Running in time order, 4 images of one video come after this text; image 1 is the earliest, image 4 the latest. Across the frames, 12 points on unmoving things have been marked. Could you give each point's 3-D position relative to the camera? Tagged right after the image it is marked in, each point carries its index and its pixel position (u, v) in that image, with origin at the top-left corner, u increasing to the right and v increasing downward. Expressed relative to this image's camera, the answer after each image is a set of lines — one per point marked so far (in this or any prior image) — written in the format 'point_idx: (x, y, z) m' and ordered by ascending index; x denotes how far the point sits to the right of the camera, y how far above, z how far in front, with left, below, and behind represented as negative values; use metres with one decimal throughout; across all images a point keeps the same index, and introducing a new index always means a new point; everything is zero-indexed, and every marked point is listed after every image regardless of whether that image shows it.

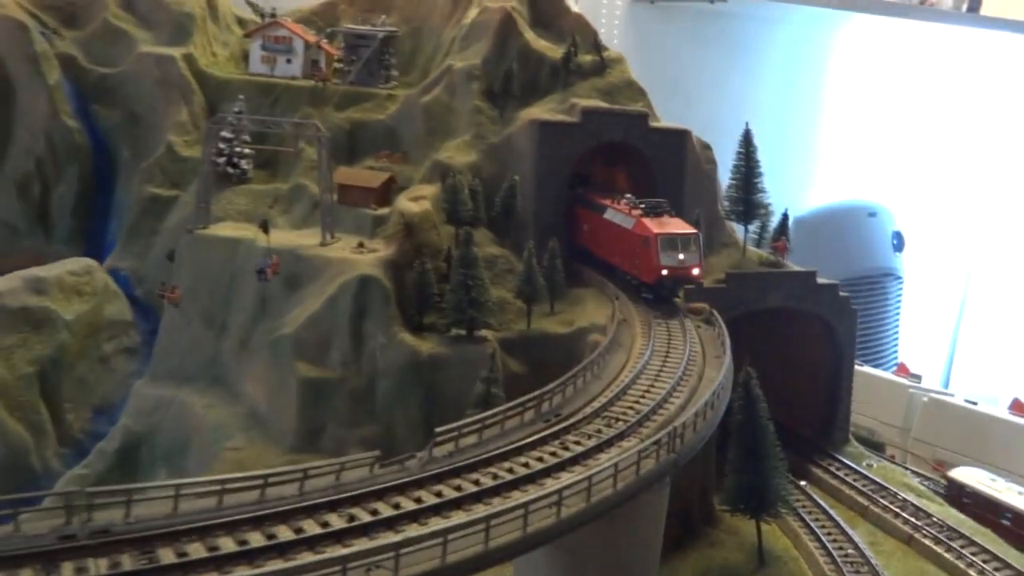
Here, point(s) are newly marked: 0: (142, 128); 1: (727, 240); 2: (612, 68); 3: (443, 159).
0: (-5.0, +2.2, +13.4) m
1: (+2.8, +0.6, +12.6) m
2: (+1.3, +2.9, +13.1) m
3: (-0.8, +1.5, +11.8) m
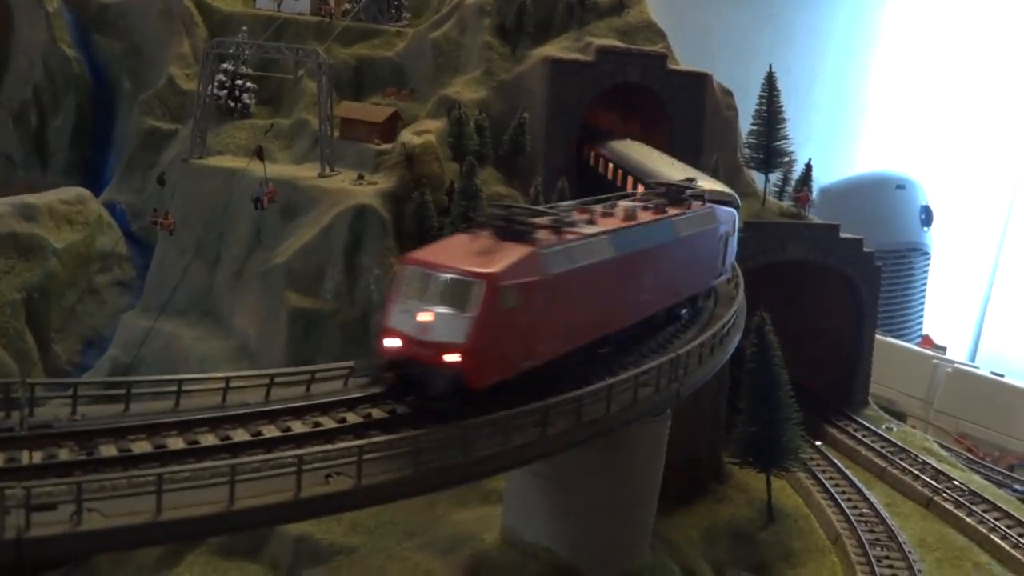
0: (-4.9, +3.0, +13.0) m
1: (+2.9, +1.2, +12.1) m
2: (+1.5, +3.6, +12.6) m
3: (-0.7, +2.2, +11.3) m
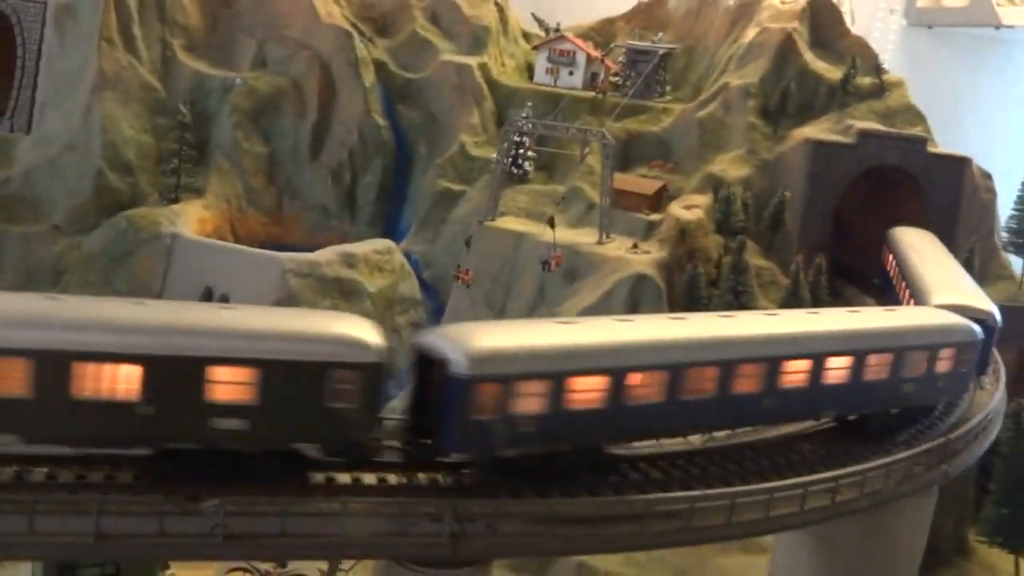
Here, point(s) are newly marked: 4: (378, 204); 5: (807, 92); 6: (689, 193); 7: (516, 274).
0: (-1.1, +2.4, +14.8) m
1: (+6.1, +0.2, +12.3) m
2: (+5.1, +2.6, +13.2) m
3: (+2.6, +1.5, +12.3) m
4: (-2.0, +1.3, +14.7) m
5: (+4.0, +2.6, +13.2) m
6: (+2.2, +1.2, +12.3) m
7: (+0.1, +0.2, +11.8) m
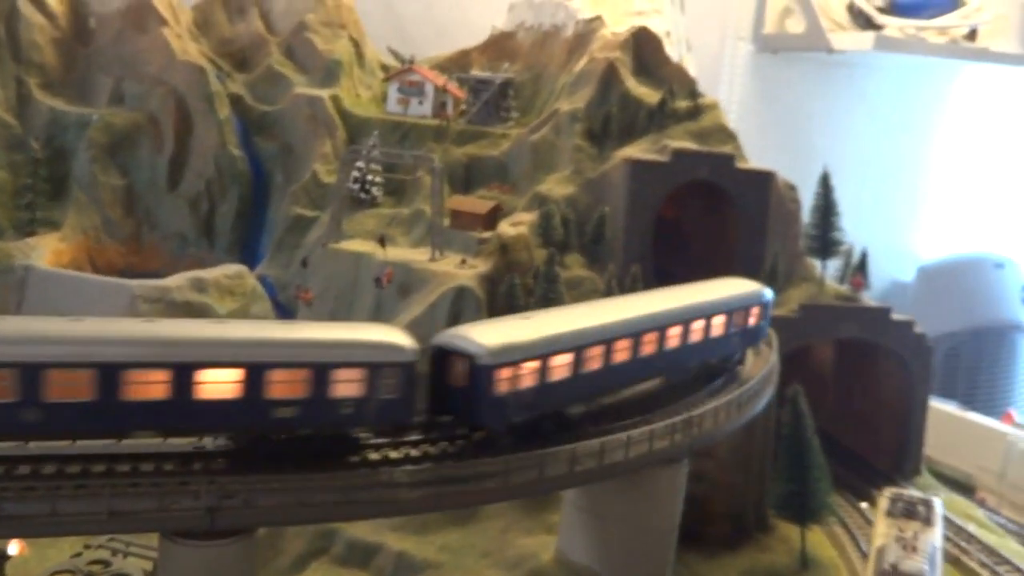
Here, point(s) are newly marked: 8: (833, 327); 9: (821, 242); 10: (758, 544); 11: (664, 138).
0: (-3.5, +2.1, +15.5) m
1: (+4.1, +0.2, +13.6) m
2: (+2.8, +2.6, +14.4) m
3: (+0.4, +1.3, +13.3) m
4: (-4.3, +0.9, +15.3) m
5: (+1.7, +2.5, +14.3) m
6: (+0.1, +1.0, +13.2) m
7: (-2.0, -0.1, +12.5) m
8: (+4.1, -0.5, +12.6) m
9: (+4.2, +0.6, +13.3) m
10: (+2.7, -2.8, +10.9) m
11: (+2.2, +2.2, +14.0) m
